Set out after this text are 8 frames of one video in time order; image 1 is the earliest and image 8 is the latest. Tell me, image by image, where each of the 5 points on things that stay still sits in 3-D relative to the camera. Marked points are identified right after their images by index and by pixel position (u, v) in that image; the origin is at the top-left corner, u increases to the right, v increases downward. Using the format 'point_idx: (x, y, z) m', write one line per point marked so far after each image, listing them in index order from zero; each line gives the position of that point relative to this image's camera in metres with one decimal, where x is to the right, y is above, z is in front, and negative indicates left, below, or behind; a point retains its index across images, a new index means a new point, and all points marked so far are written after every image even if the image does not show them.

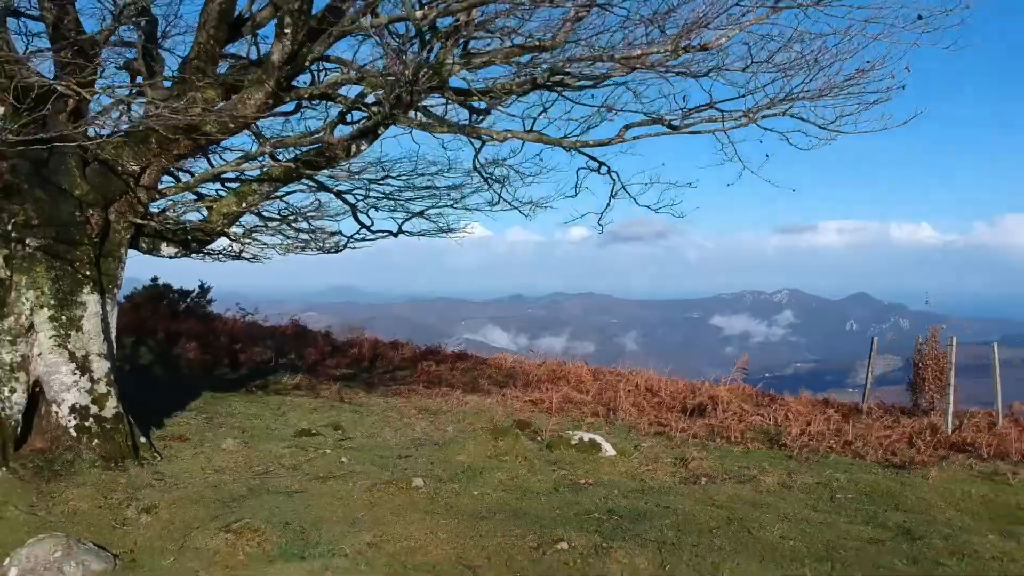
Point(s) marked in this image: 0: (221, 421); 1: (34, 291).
0: (-1.9, -0.8, +4.7) m
1: (-2.0, 0.0, +3.2) m
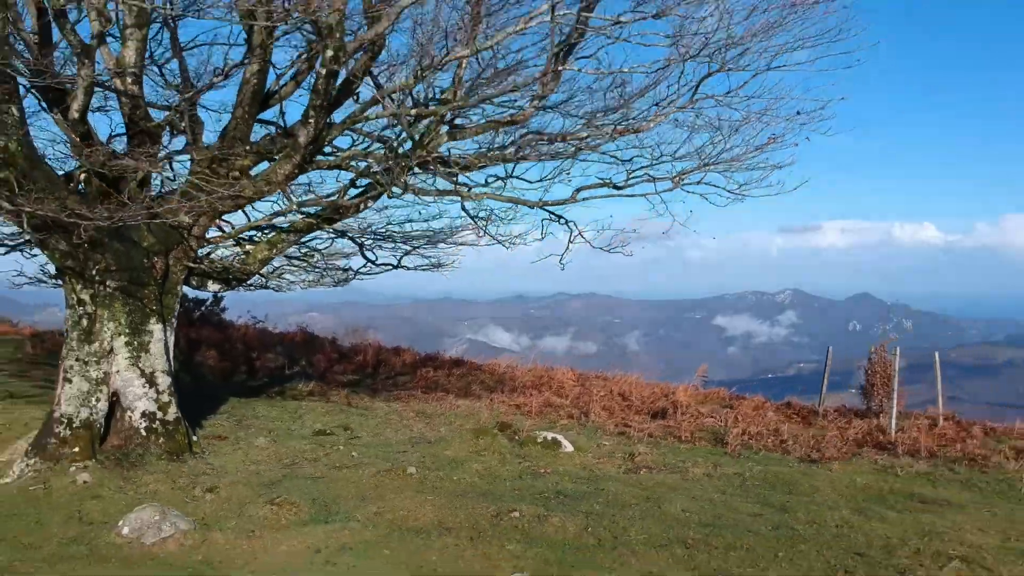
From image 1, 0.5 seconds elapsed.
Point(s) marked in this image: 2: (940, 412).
0: (-2.0, -1.0, +5.6) m
1: (-2.2, -0.2, +4.1) m
2: (+5.1, -1.5, +8.7) m
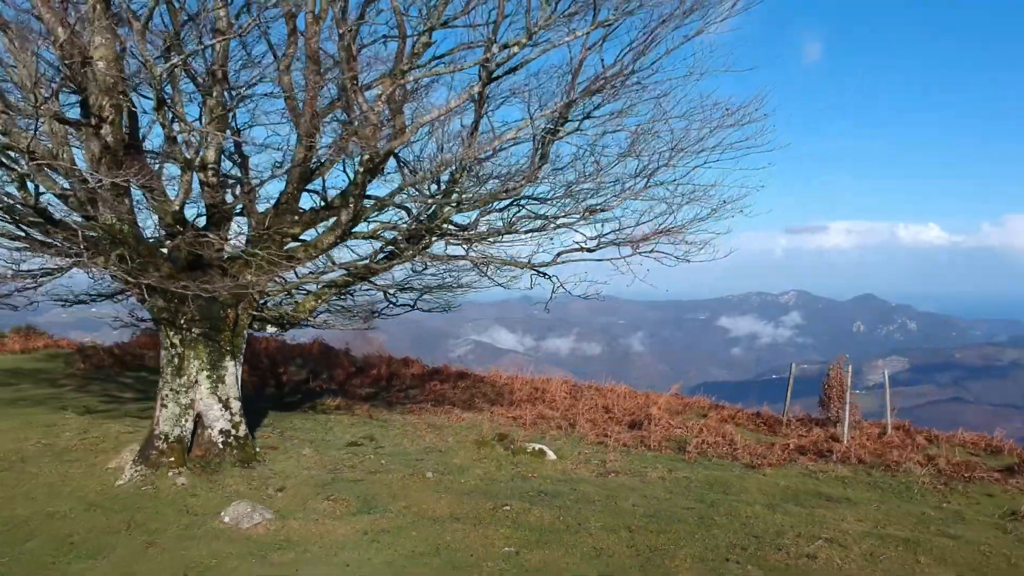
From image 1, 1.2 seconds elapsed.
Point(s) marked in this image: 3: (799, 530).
0: (-2.0, -1.3, +6.8) m
1: (-2.2, -0.5, +5.2) m
2: (+5.1, -1.8, +9.8) m
3: (+1.7, -1.4, +4.3) m
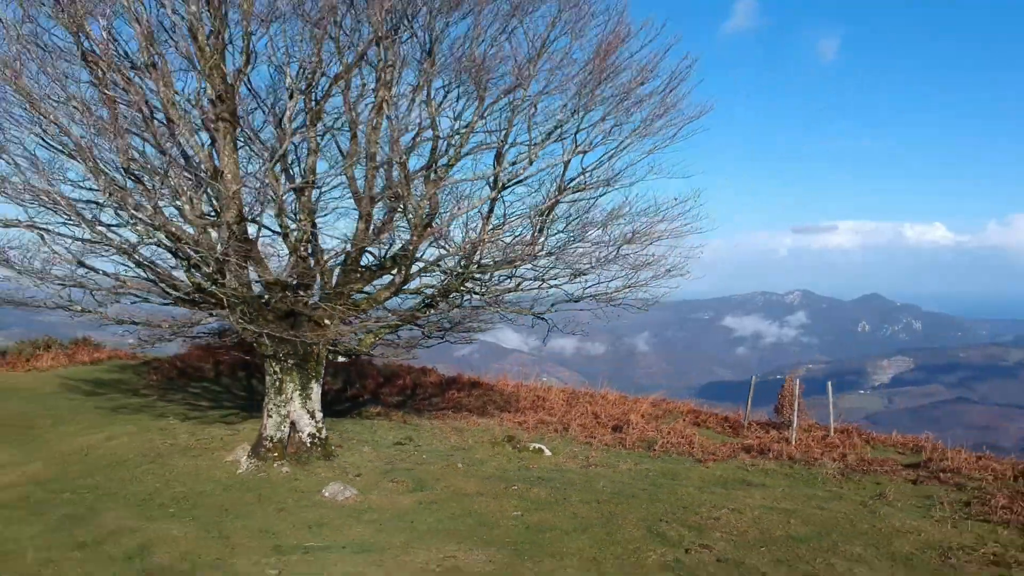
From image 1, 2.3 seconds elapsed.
0: (-2.0, -1.7, +8.8) m
1: (-2.2, -0.9, +7.2) m
2: (+5.2, -2.2, +11.8) m
3: (+1.7, -1.8, +6.2) m
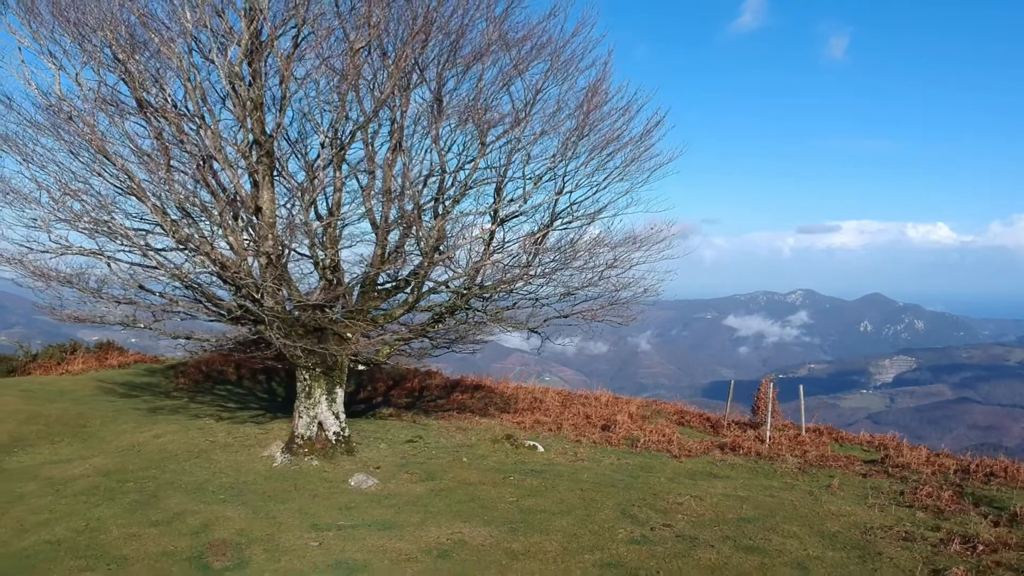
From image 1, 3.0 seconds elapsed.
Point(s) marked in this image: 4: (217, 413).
0: (-2.0, -2.0, +9.9) m
1: (-2.2, -1.1, +8.3) m
2: (+5.2, -2.4, +12.9) m
3: (+1.7, -2.0, +7.3) m
4: (-4.5, -1.9, +11.2) m
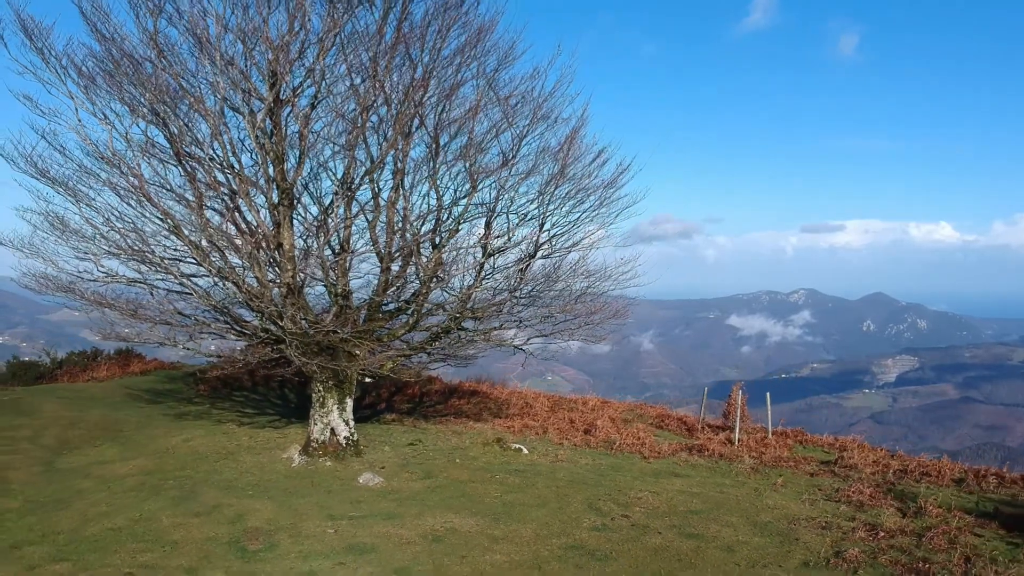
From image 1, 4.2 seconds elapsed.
0: (-2.2, -2.3, +11.1) m
1: (-2.4, -1.4, +9.6) m
2: (+5.0, -2.7, +14.1) m
3: (+1.5, -2.3, +8.6) m
4: (-4.7, -2.2, +12.5) m
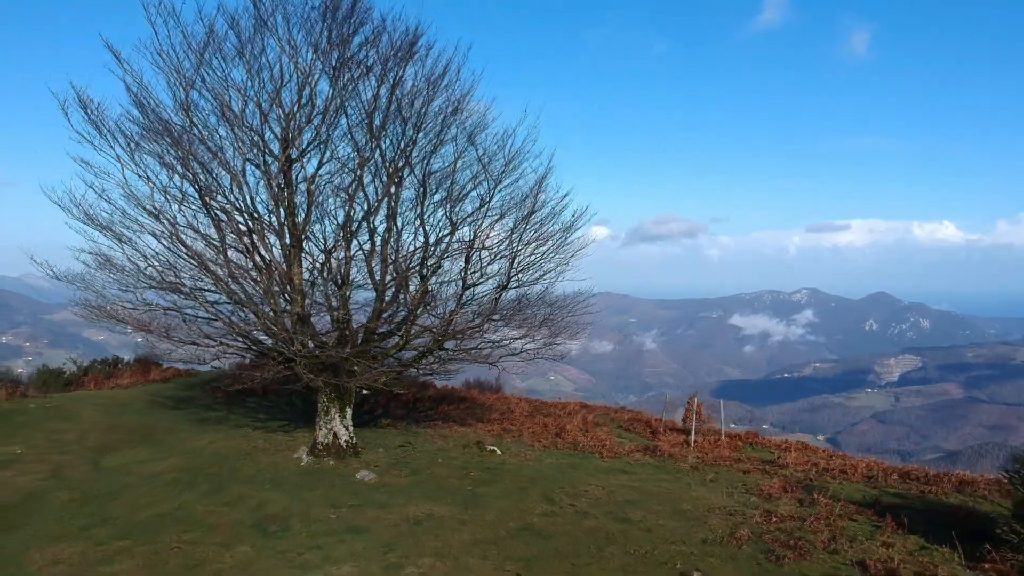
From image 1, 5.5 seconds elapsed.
0: (-2.5, -2.7, +12.9) m
1: (-2.8, -1.9, +11.4) m
2: (+4.6, -3.1, +15.8) m
3: (+1.1, -2.8, +10.3) m
4: (-5.1, -2.6, +14.3) m
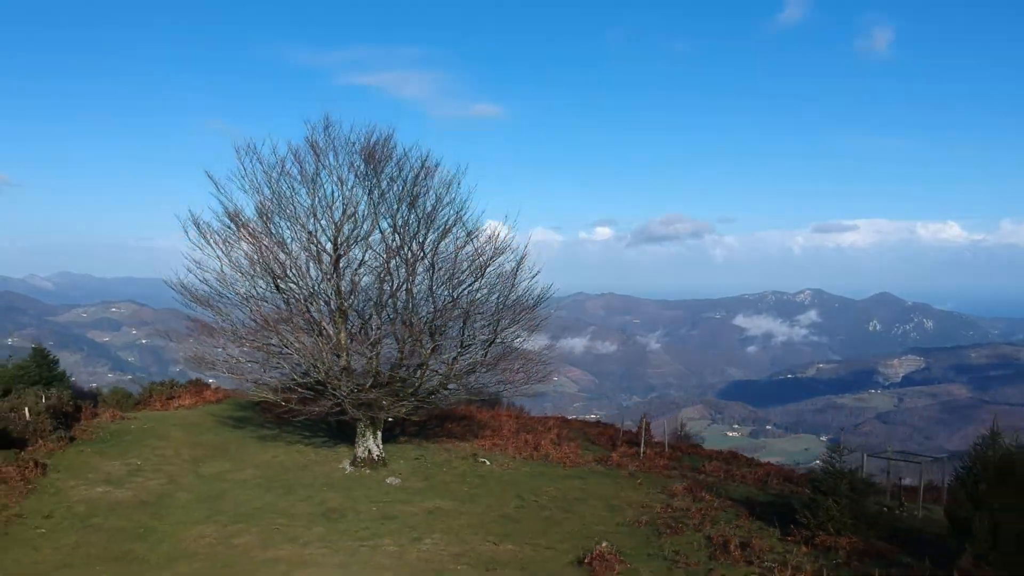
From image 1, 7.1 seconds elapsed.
0: (-2.9, -3.9, +17.2) m
1: (-3.1, -3.1, +15.7) m
2: (+4.3, -4.3, +20.1) m
3: (+0.8, -4.0, +14.6) m
4: (-5.4, -3.9, +18.6) m
